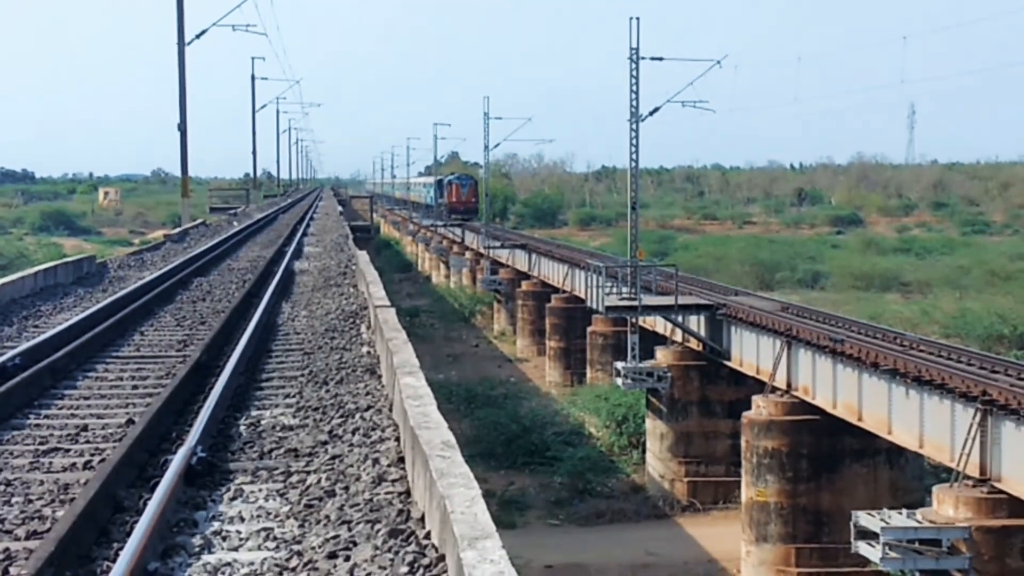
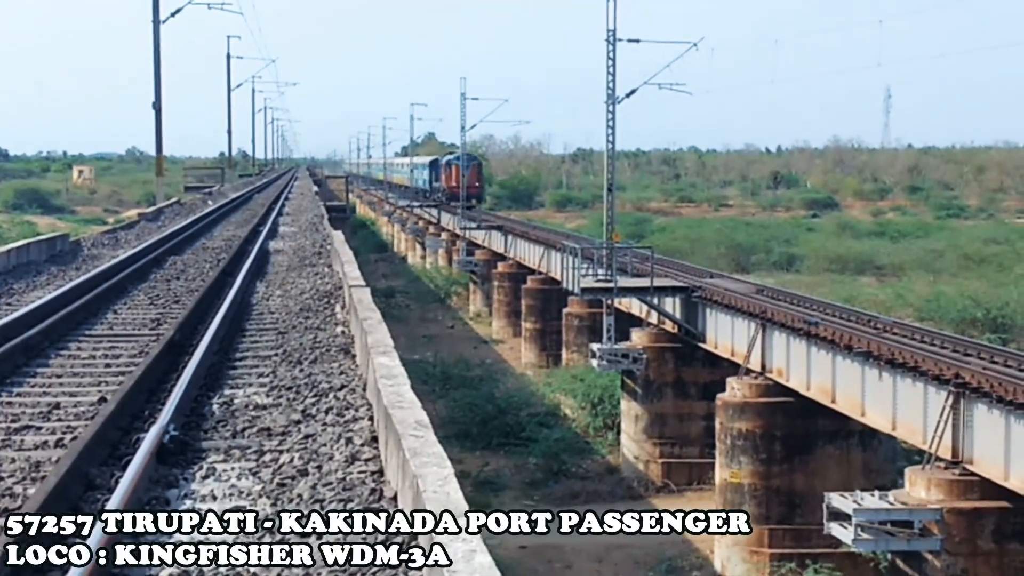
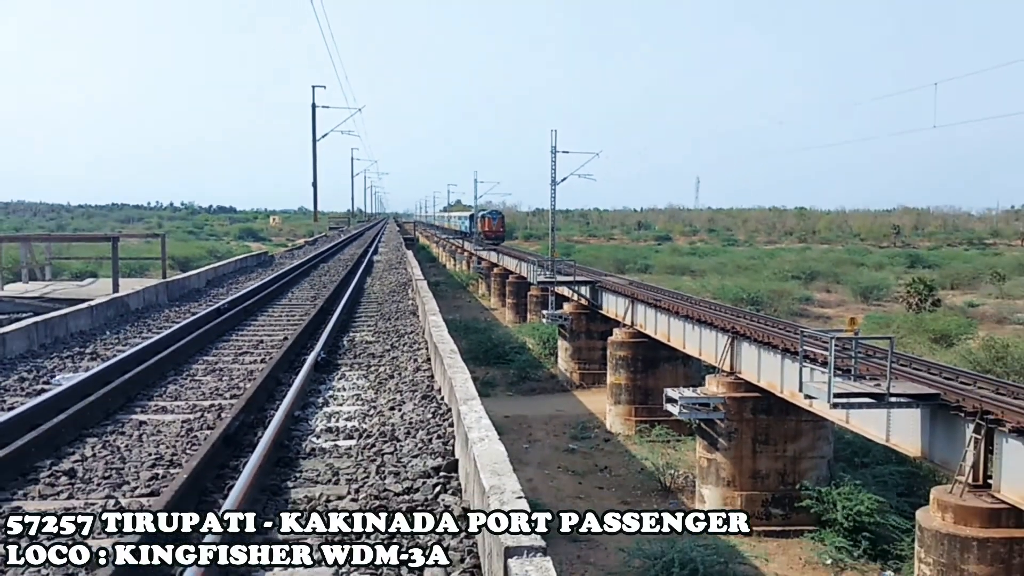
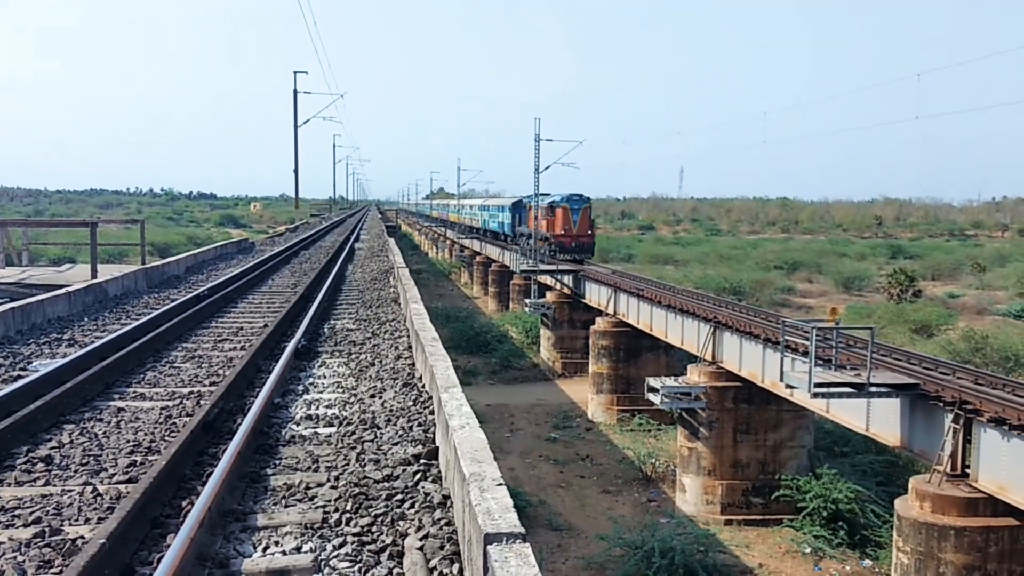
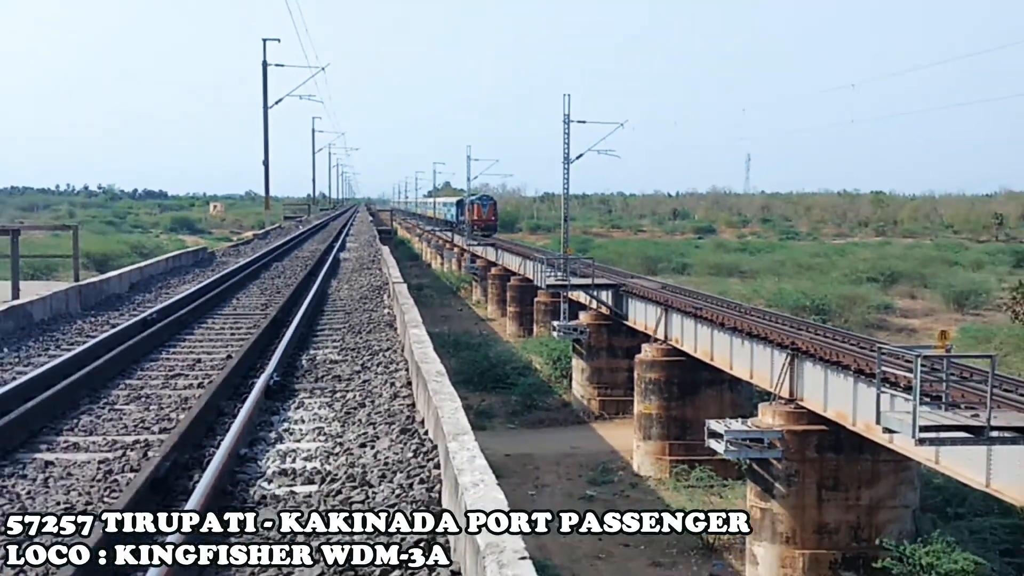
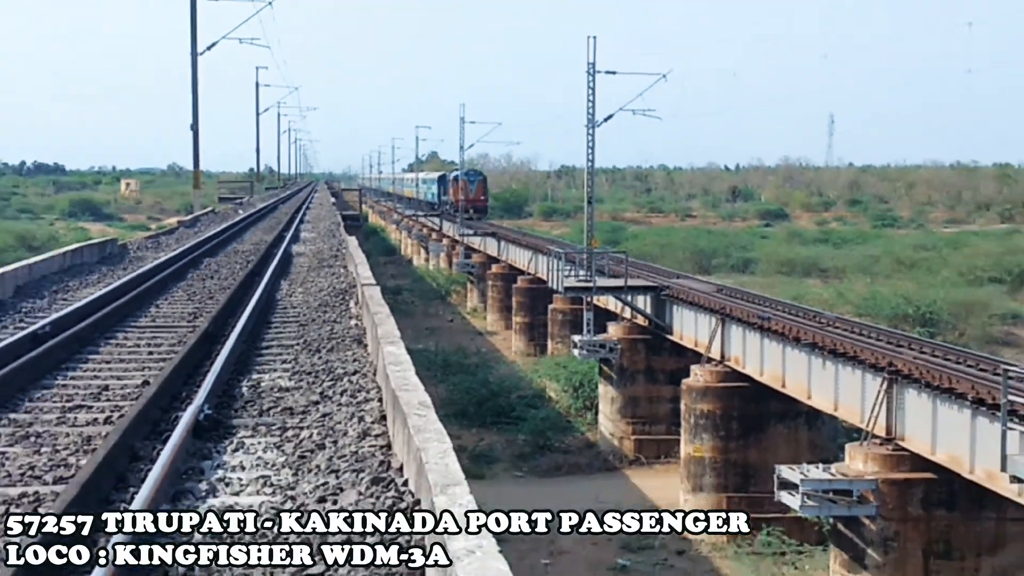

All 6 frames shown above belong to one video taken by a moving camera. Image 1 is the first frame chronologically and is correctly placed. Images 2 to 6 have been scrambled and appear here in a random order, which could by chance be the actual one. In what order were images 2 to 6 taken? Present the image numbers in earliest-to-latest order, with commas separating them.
2, 6, 5, 3, 4
